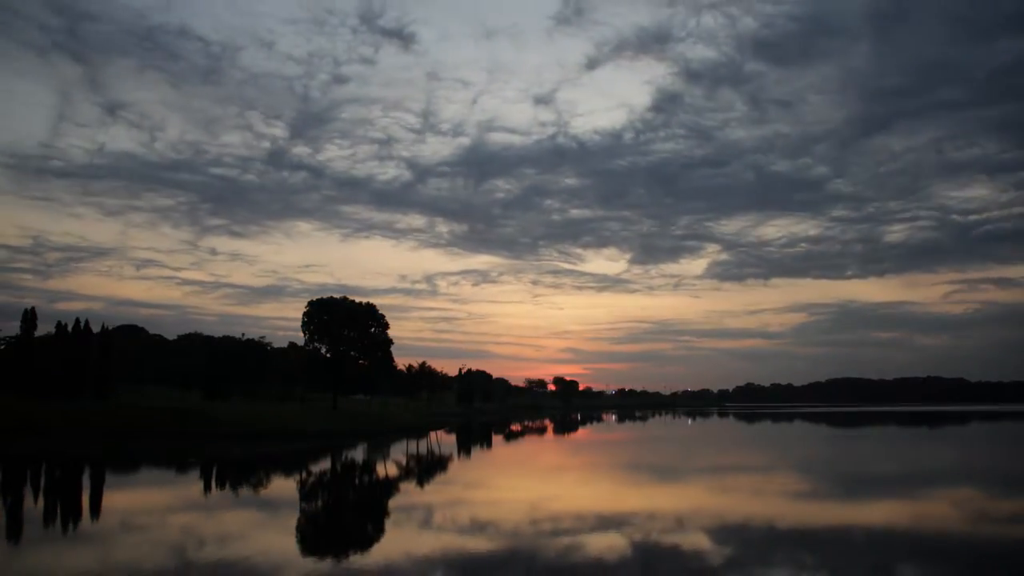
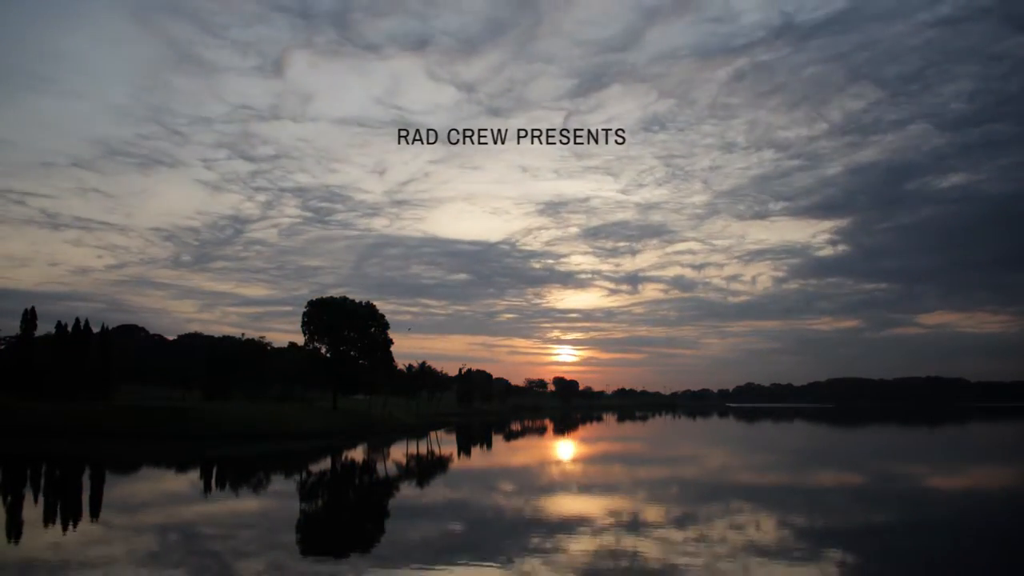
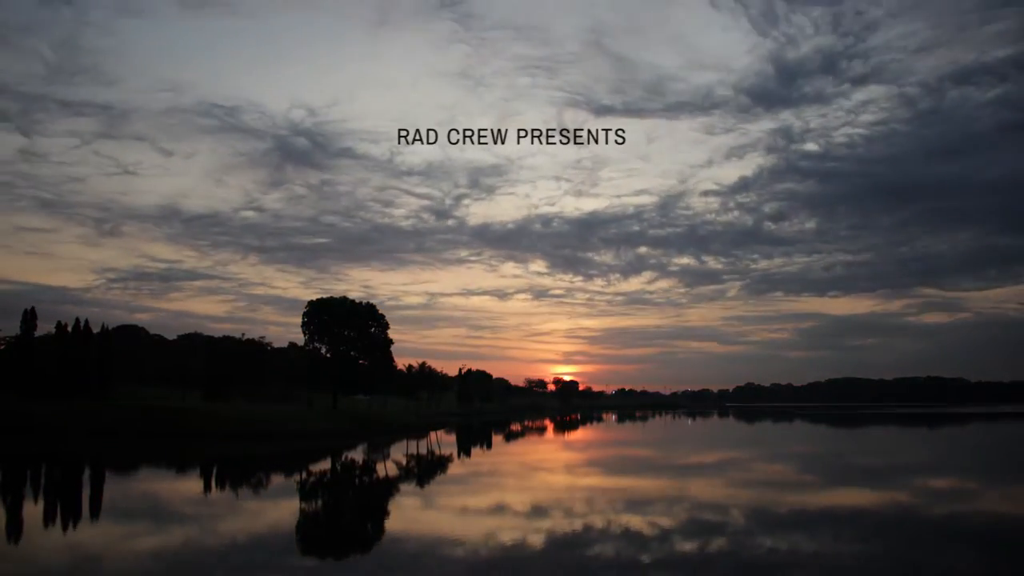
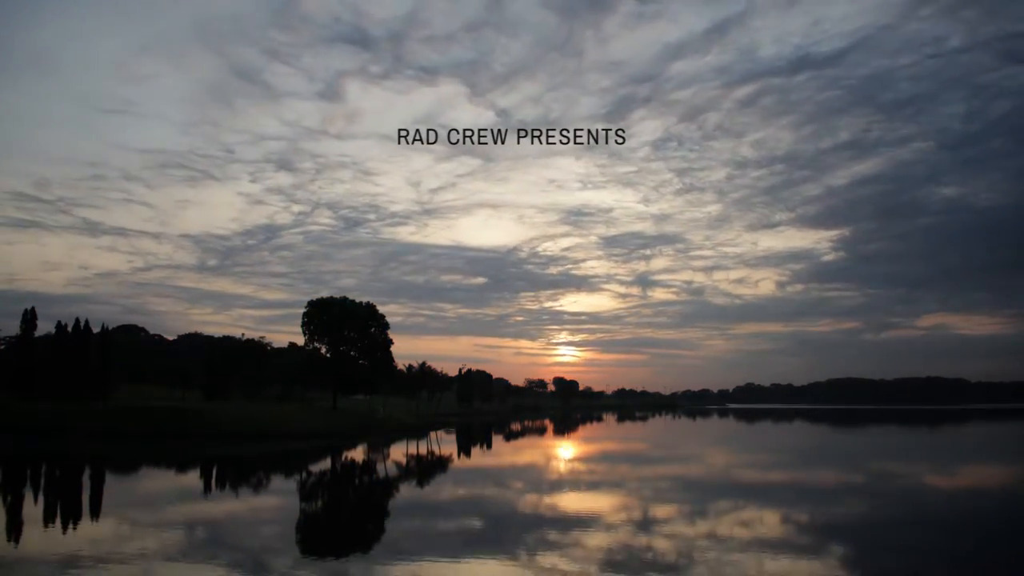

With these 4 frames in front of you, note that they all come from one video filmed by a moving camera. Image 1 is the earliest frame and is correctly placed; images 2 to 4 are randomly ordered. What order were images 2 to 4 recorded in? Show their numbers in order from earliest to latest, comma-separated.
3, 2, 4
